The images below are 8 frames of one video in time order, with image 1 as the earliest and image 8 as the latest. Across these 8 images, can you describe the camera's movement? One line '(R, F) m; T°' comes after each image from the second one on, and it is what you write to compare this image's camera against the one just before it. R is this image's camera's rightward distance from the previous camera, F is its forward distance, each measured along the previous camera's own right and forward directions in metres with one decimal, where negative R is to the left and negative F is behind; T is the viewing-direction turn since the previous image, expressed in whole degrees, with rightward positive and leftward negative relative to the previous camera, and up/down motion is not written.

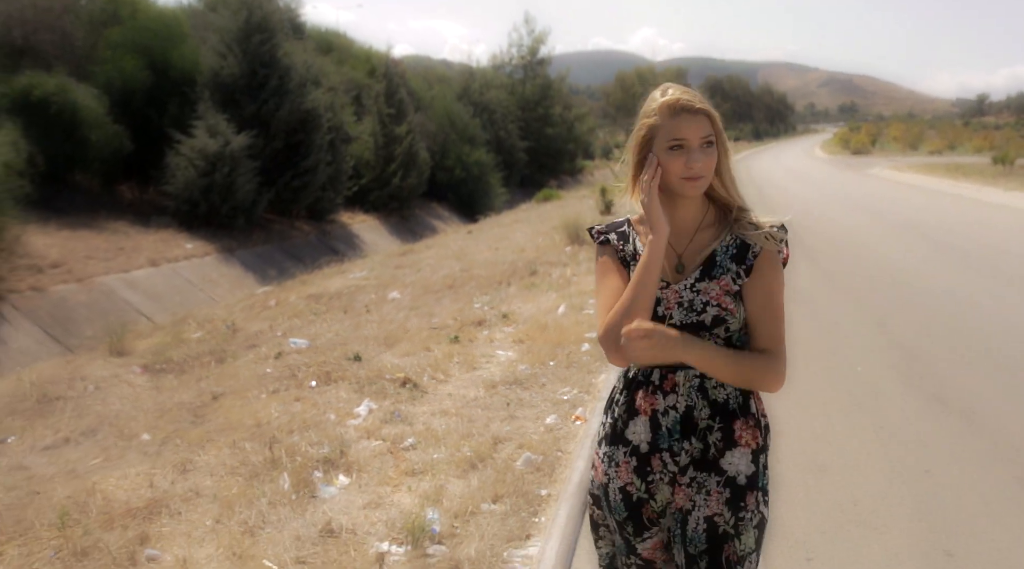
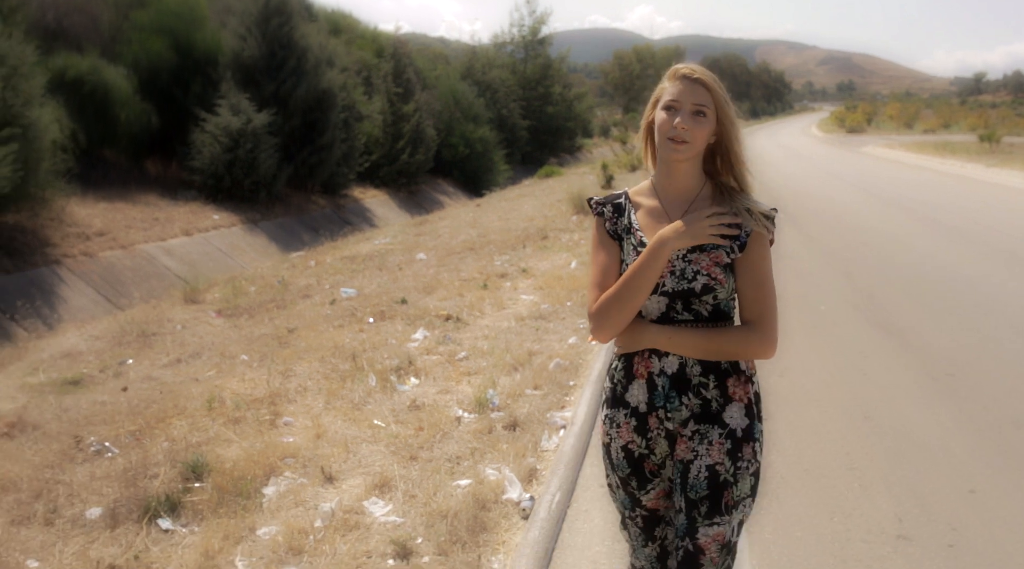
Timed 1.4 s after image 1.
(-0.3, -1.2) m; 0°
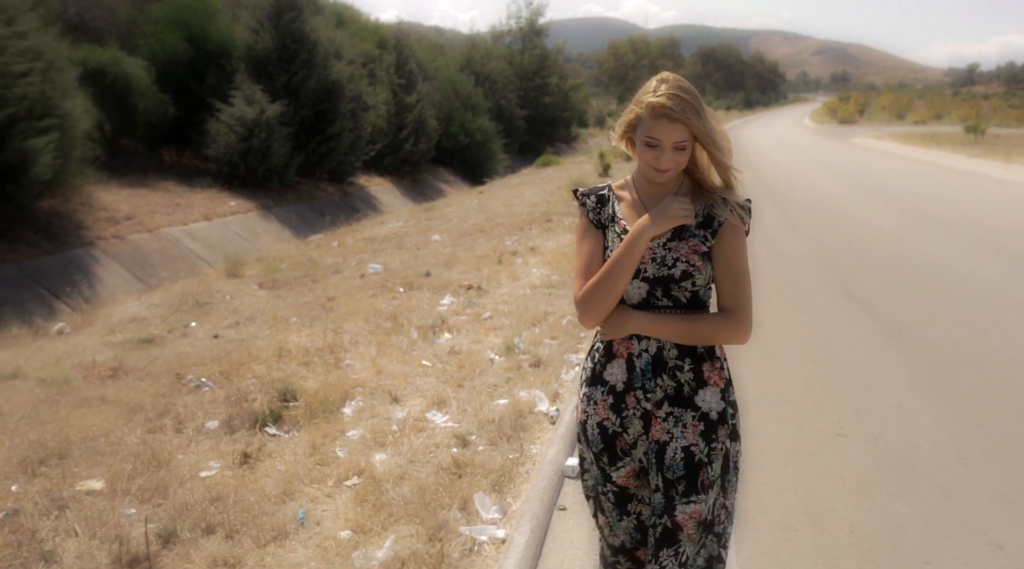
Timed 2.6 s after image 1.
(-0.2, -1.0) m; 0°
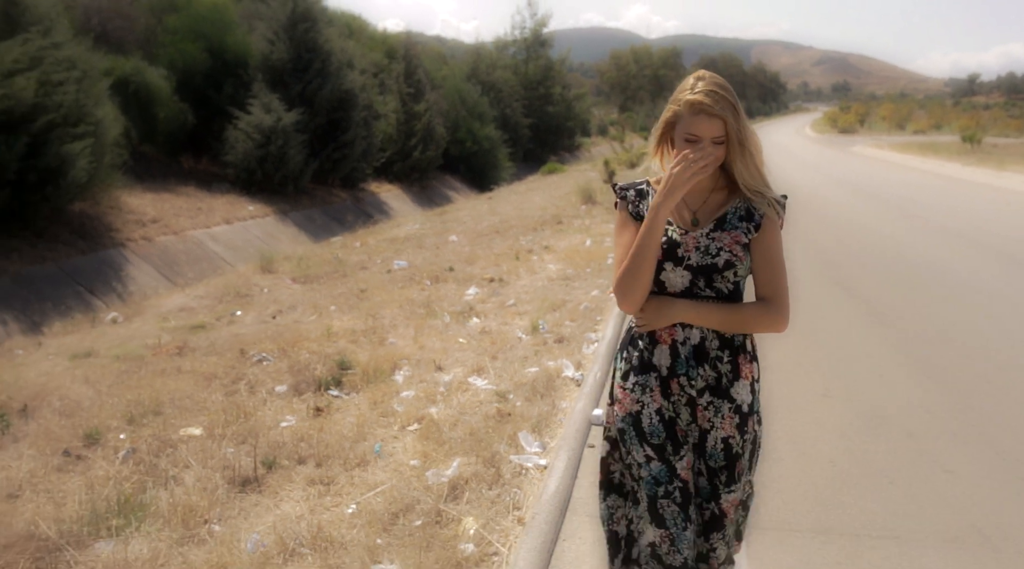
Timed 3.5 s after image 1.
(-0.2, -0.7) m; 0°
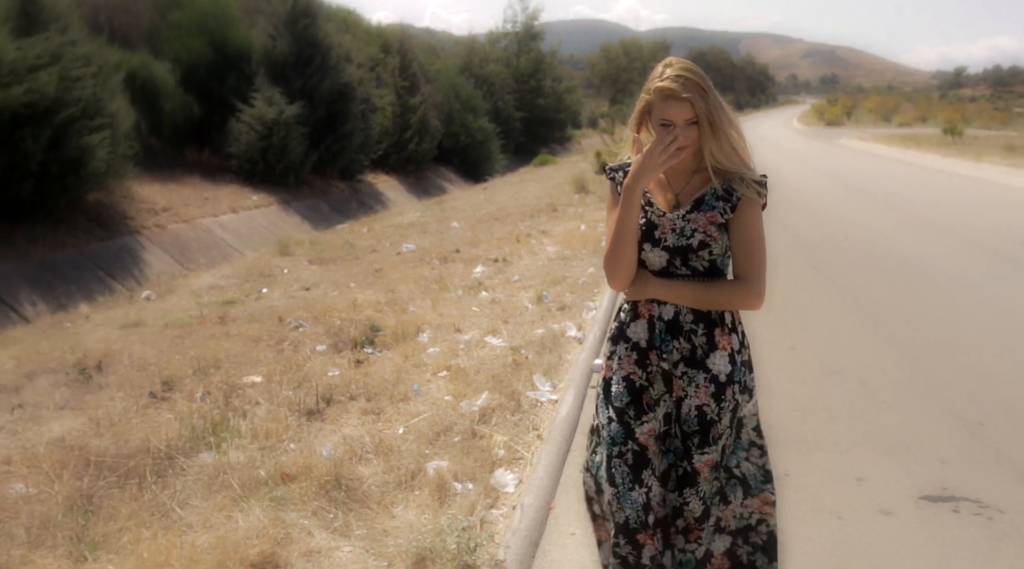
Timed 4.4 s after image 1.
(-0.2, -0.8) m; +1°
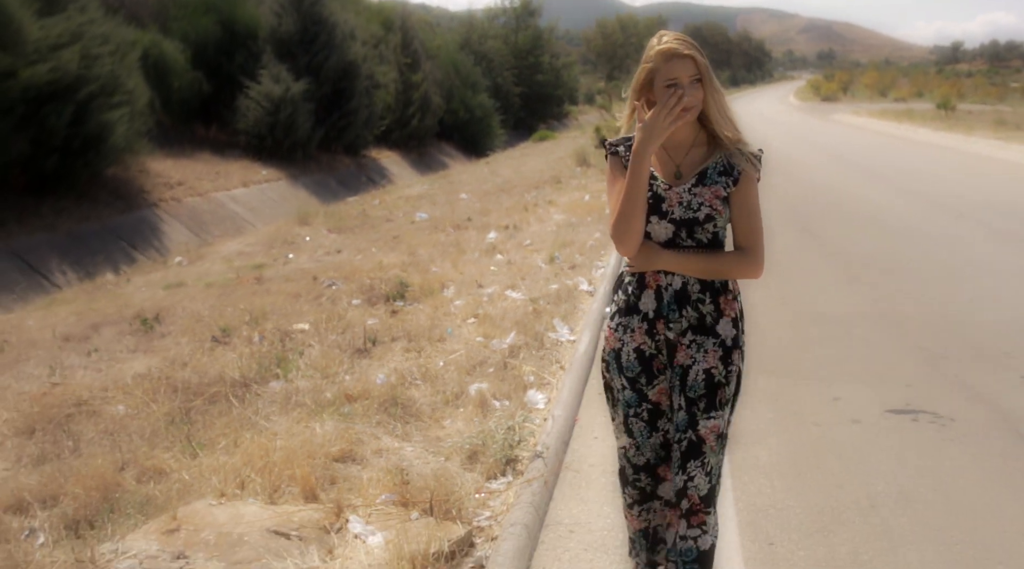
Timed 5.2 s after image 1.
(-0.2, -0.6) m; 0°
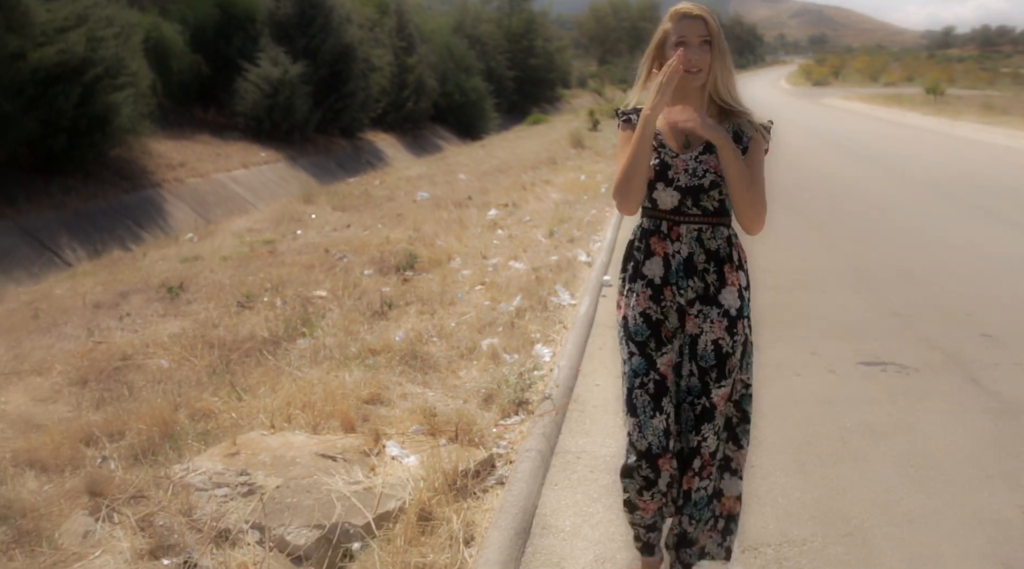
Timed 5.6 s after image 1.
(-0.1, -0.4) m; +1°
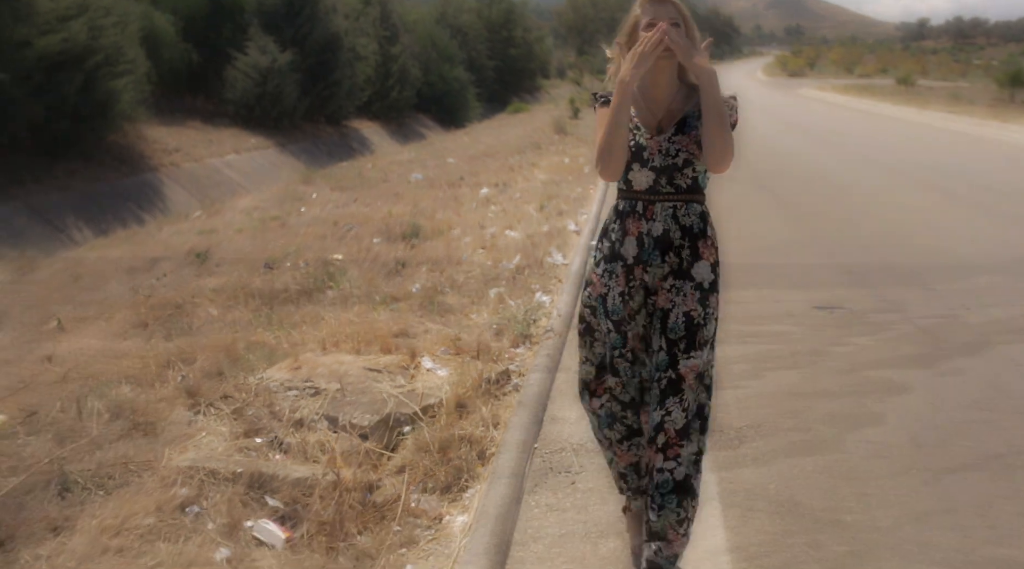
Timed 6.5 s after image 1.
(-0.2, -0.7) m; +2°
